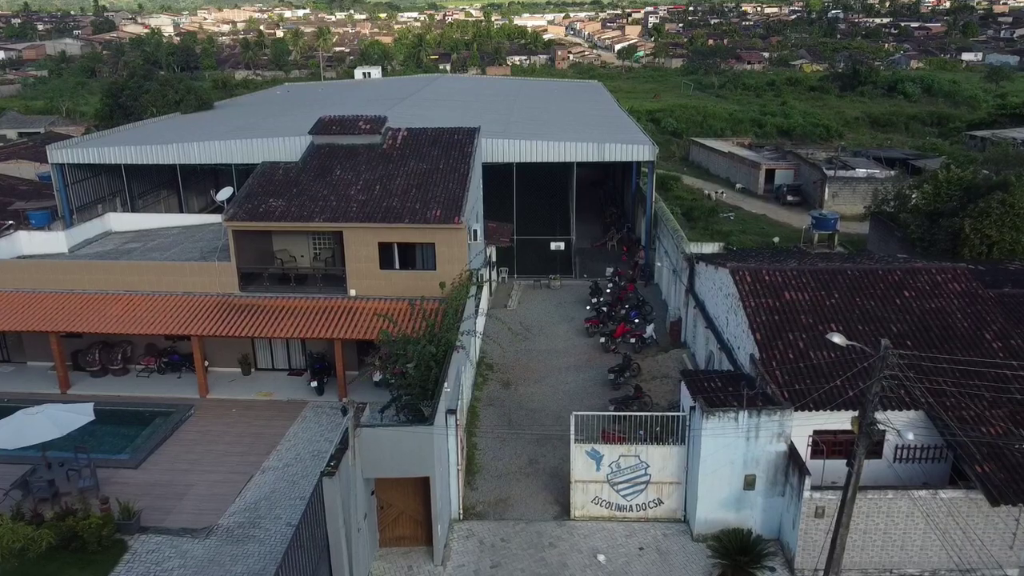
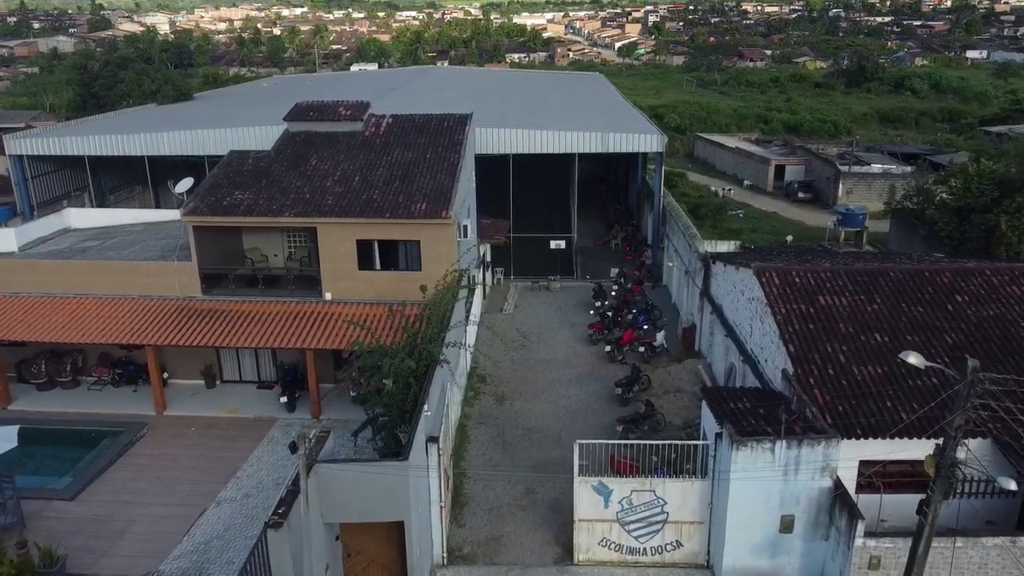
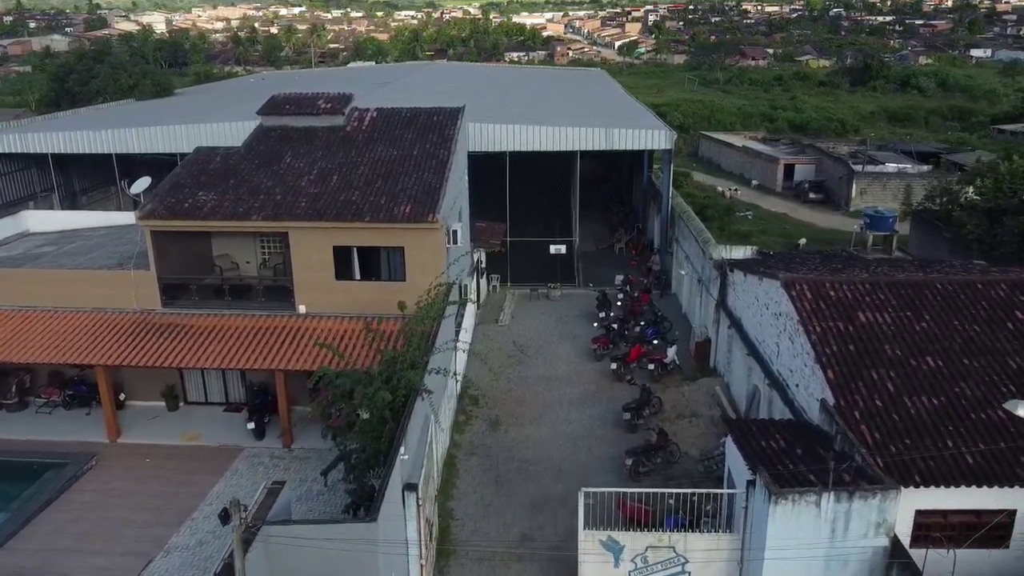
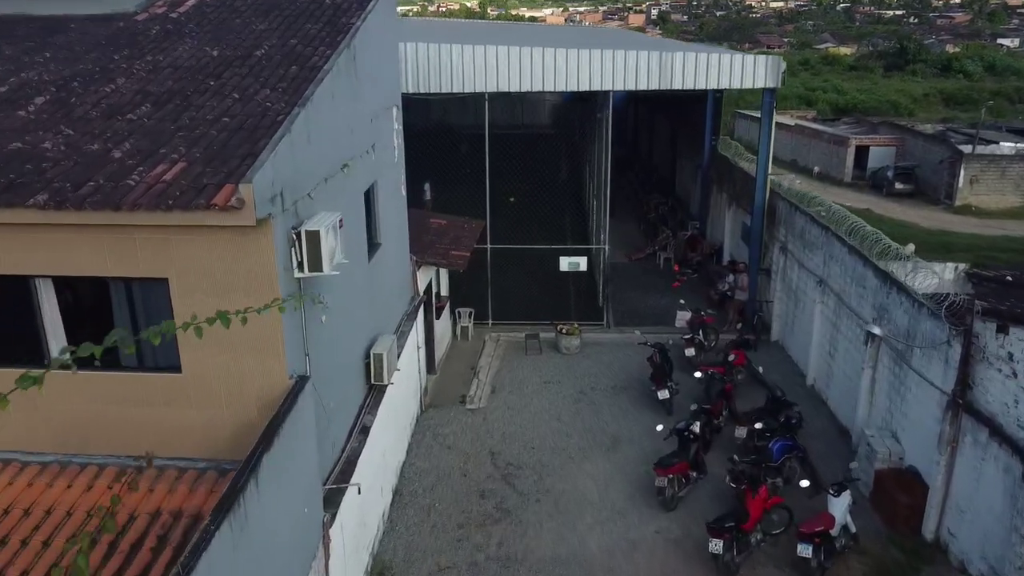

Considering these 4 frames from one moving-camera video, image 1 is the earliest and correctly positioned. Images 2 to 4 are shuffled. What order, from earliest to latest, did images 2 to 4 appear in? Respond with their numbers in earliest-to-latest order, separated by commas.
2, 3, 4
